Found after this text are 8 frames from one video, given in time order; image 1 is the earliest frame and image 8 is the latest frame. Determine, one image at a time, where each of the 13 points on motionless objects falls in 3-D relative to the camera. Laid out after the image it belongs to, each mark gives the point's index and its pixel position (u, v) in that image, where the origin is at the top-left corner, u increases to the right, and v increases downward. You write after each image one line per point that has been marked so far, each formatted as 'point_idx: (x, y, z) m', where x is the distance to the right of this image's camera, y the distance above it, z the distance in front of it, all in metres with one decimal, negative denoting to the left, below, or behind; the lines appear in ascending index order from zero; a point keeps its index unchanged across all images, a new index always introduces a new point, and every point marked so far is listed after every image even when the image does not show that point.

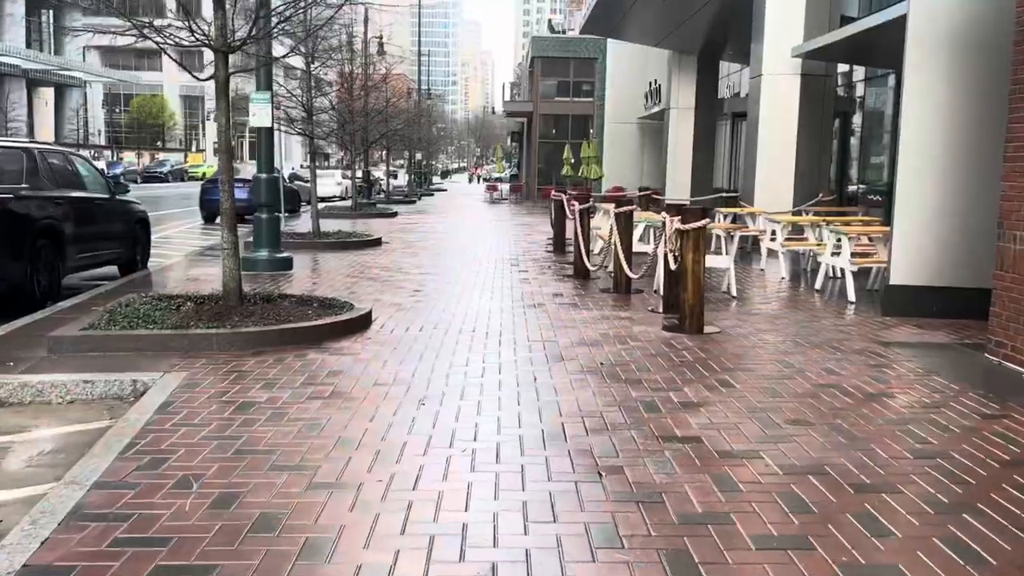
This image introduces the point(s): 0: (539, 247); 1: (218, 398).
0: (+0.5, +0.8, +16.2) m
1: (-1.8, -0.7, +5.2) m
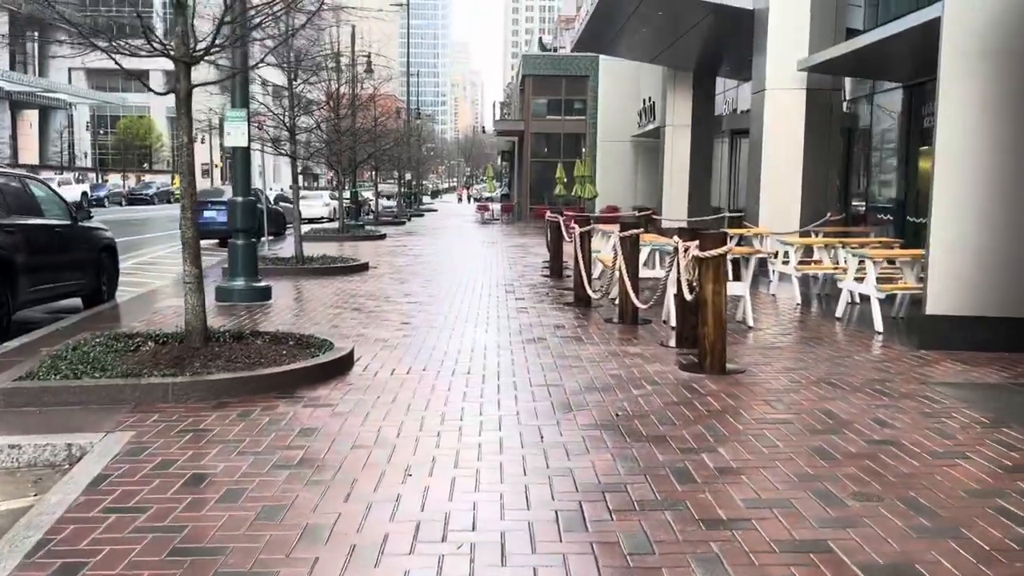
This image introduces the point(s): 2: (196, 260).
0: (+0.4, +0.3, +15.4) m
1: (-1.8, -0.9, +4.3) m
2: (-2.5, +0.2, +6.7) m
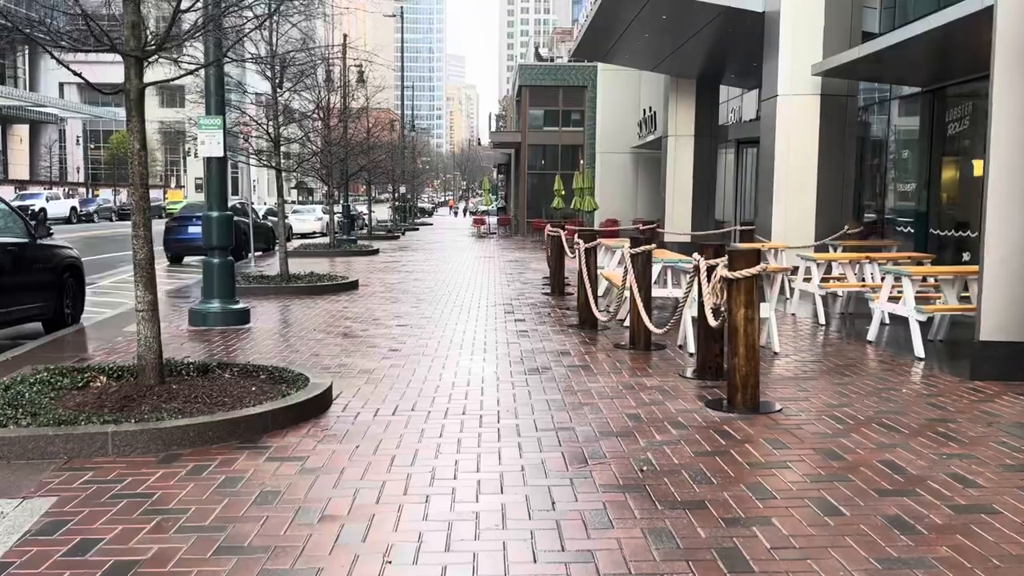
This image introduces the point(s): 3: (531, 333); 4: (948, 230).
0: (+0.4, 0.0, +14.6) m
1: (-1.7, -1.1, +3.5) m
2: (-2.5, 0.0, +5.8) m
3: (+0.2, -0.5, +9.5) m
4: (+7.2, +1.0, +14.1) m
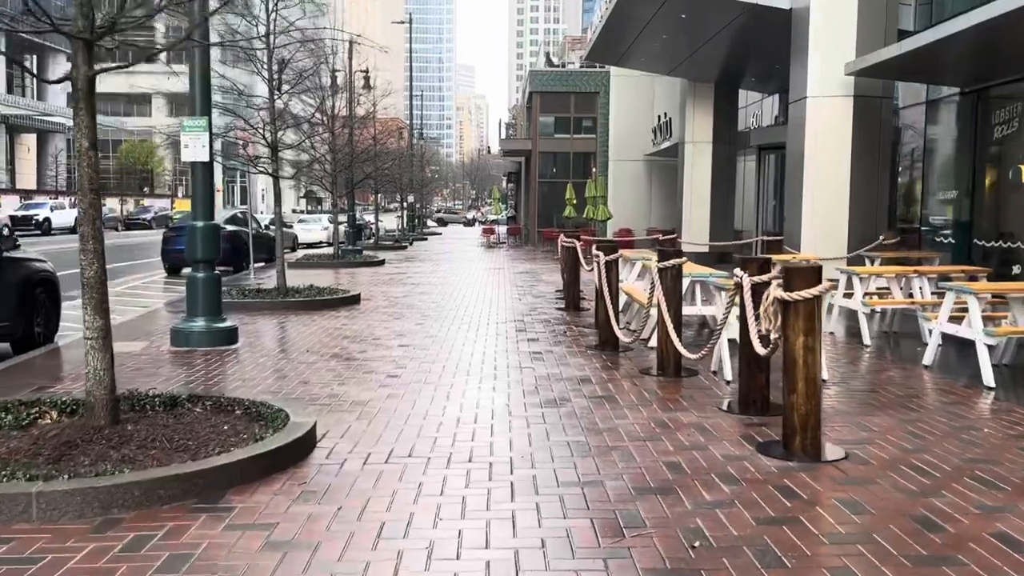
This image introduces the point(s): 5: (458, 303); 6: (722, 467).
0: (+0.6, -0.2, +13.7) m
1: (-1.7, -1.2, +2.6) m
2: (-2.4, -0.1, +5.0) m
3: (+0.4, -0.7, +8.6) m
4: (+7.4, +0.7, +13.1) m
5: (-0.9, -0.2, +13.8) m
6: (+1.2, -1.0, +4.7) m
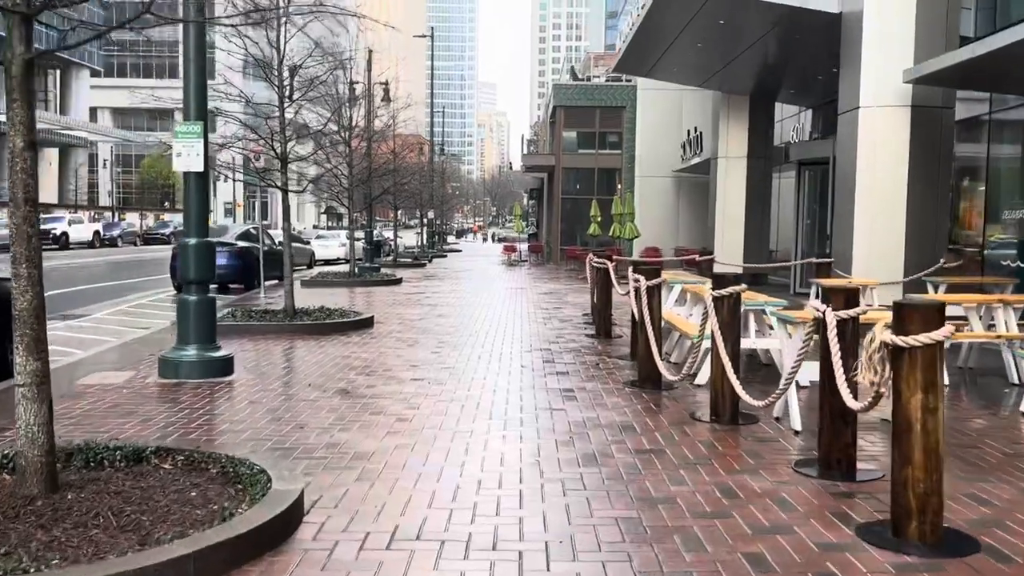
0: (+0.9, -0.6, +12.6) m
1: (-1.6, -1.3, +1.6) m
2: (-2.2, -0.3, +4.0) m
3: (+0.6, -0.9, +7.6) m
4: (+7.8, +0.3, +11.9) m
5: (-0.5, -0.6, +12.8) m
6: (+1.3, -1.2, +3.6) m
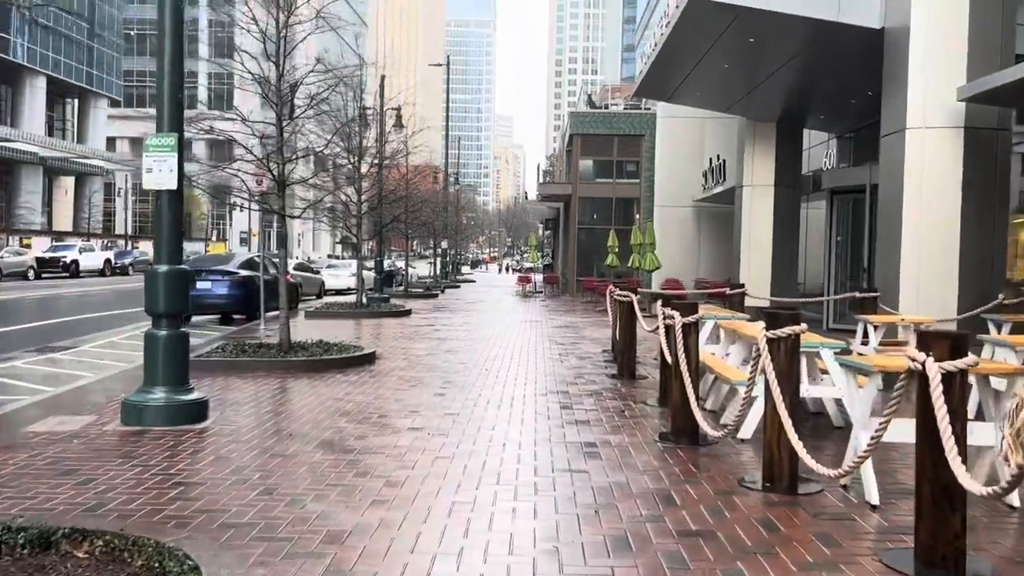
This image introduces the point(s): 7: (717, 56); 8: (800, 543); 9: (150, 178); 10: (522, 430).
0: (+1.1, -1.1, +11.5) m
1: (-1.6, -1.4, +0.5) m
2: (-2.2, -0.4, +3.0) m
3: (+0.7, -1.2, +6.5) m
4: (+8.0, -0.2, +10.8) m
5: (-0.3, -1.1, +11.7) m
6: (+1.3, -1.3, +2.5) m
7: (+3.9, +4.4, +16.0) m
8: (+1.5, -1.3, +4.4) m
9: (-3.1, +0.9, +7.2) m
10: (+0.1, -1.2, +7.1) m
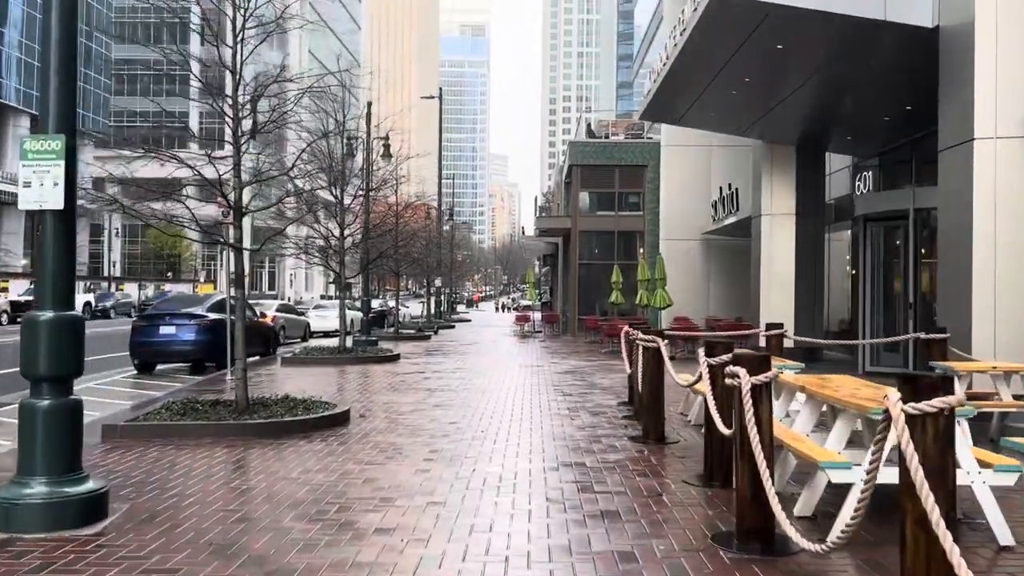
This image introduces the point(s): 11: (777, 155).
0: (+1.1, -1.6, +9.7) m
1: (-1.5, -1.4, -1.4) m
2: (-2.2, -0.6, +1.1) m
3: (+0.7, -1.5, +4.6) m
4: (+8.0, -0.6, +8.9) m
5: (-0.3, -1.6, +9.8) m
6: (+1.4, -1.4, +0.6) m
7: (+3.8, +3.7, +14.4) m
8: (+1.5, -1.5, +2.5) m
9: (-3.0, +0.6, +5.3) m
10: (+0.1, -1.5, +5.2) m
11: (+5.8, +3.0, +18.8) m
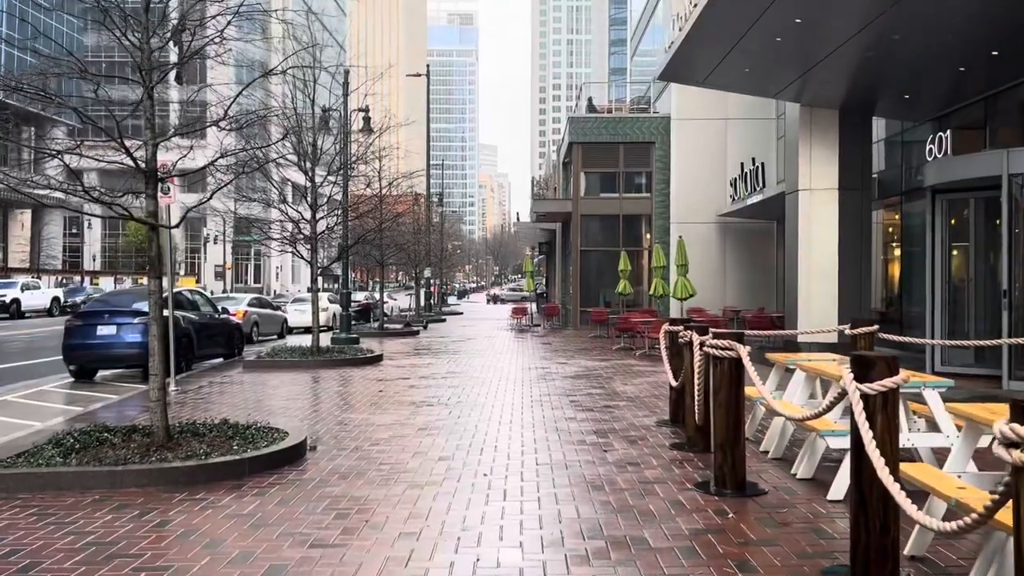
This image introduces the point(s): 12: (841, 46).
0: (+1.2, -1.4, +7.1) m
1: (-1.3, -1.4, -4.0) m
2: (-2.0, -0.6, -1.5) m
3: (+0.9, -1.4, +2.0) m
4: (+8.1, -0.4, +6.5) m
5: (-0.2, -1.5, +7.3) m
6: (+1.6, -1.4, -1.9) m
7: (+3.8, +3.9, +11.8) m
8: (+1.7, -1.4, 0.0) m
9: (-2.9, +0.6, +2.7) m
10: (+0.2, -1.4, +2.7) m
11: (+5.8, +3.2, +16.2) m
12: (+5.1, +3.8, +13.1) m
